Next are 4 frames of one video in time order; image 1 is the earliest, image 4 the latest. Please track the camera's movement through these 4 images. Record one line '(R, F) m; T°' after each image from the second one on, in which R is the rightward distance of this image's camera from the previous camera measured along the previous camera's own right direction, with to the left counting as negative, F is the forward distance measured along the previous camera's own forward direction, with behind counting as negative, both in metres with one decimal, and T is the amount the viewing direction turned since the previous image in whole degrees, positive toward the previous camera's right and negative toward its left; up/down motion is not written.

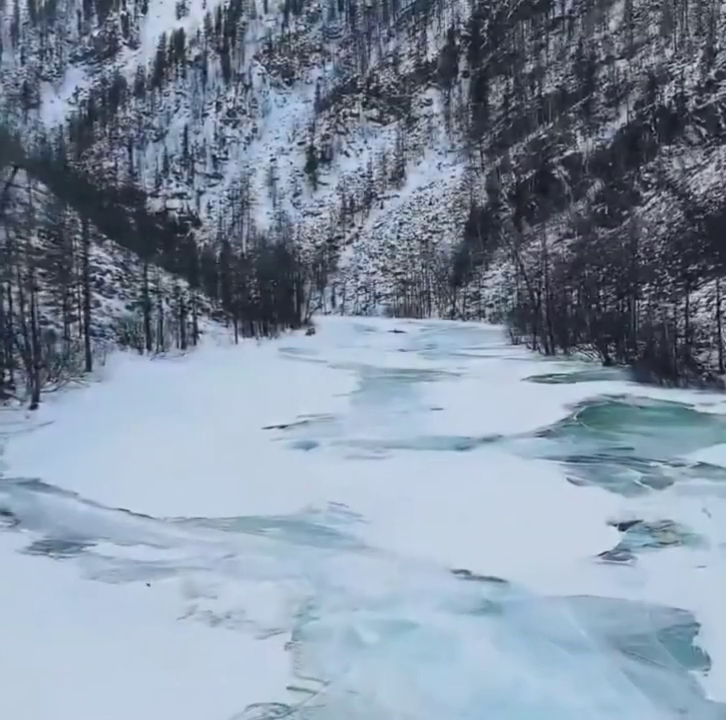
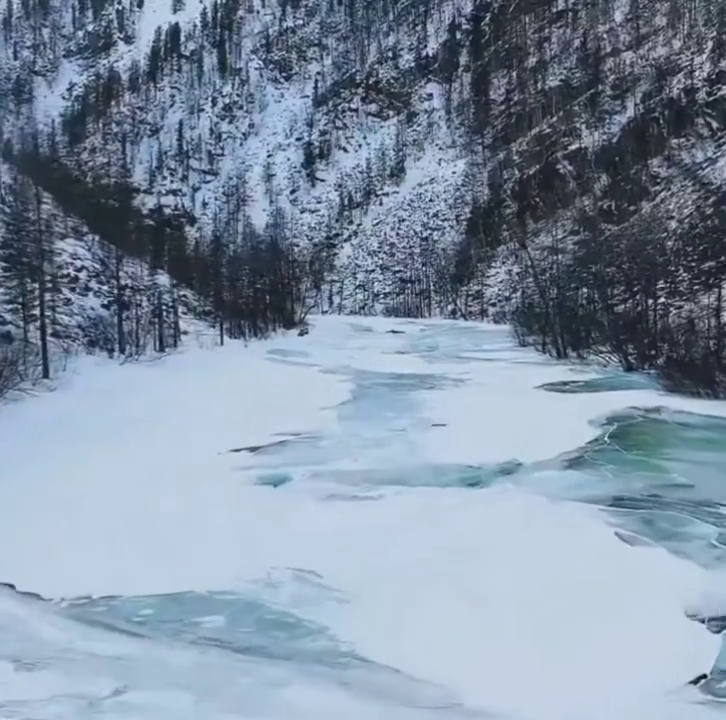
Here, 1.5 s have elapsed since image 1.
(+0.2, +2.5) m; 0°
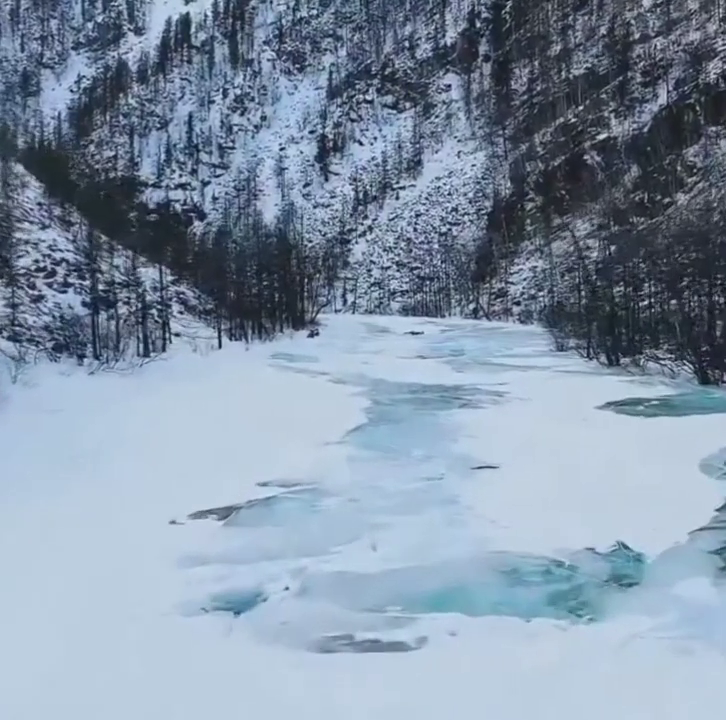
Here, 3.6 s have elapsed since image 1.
(-0.1, +4.0) m; -1°
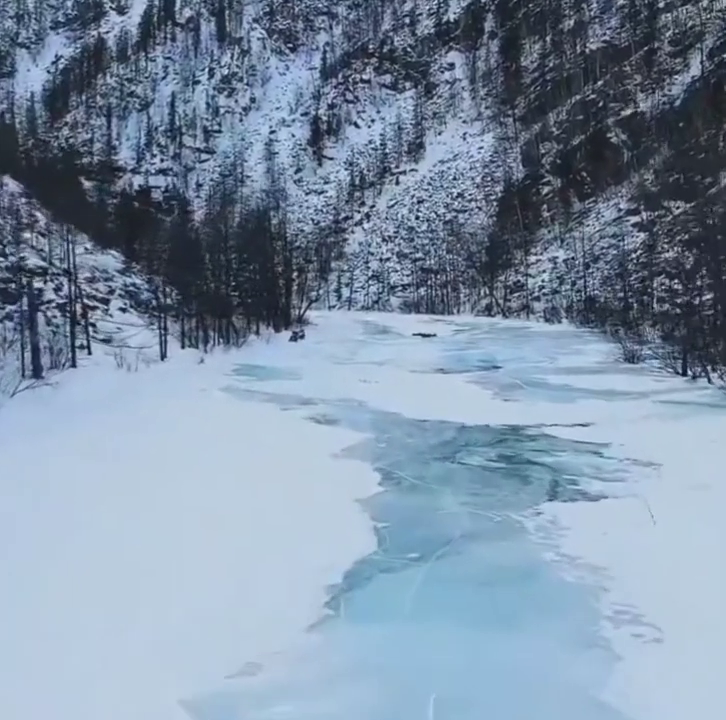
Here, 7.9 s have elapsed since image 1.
(-0.1, +7.9) m; 0°
